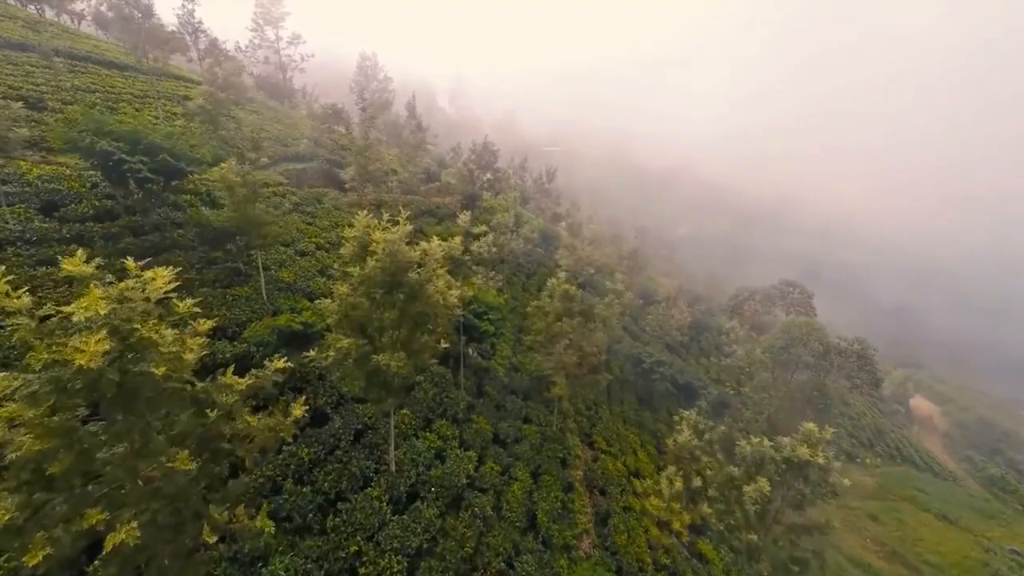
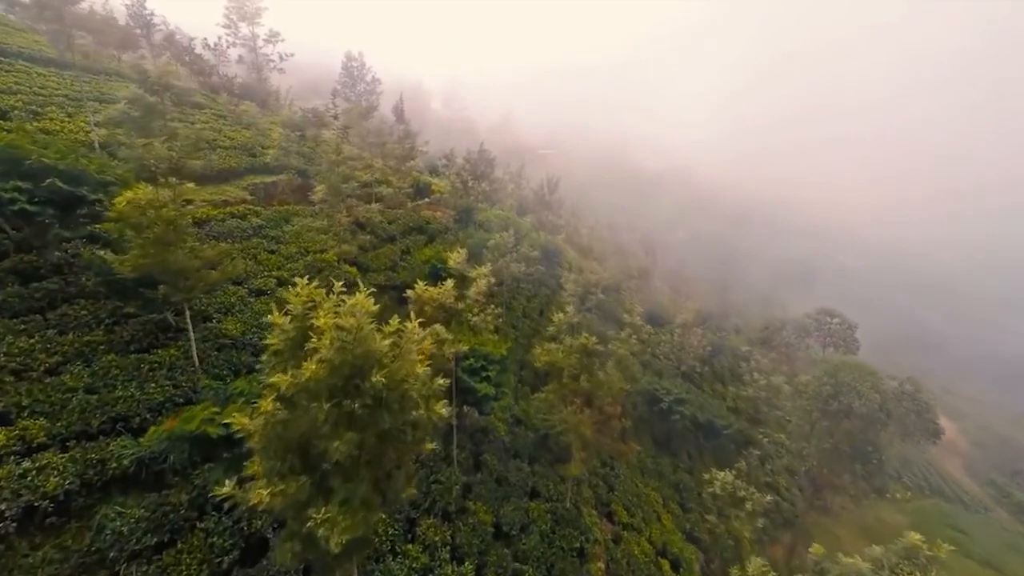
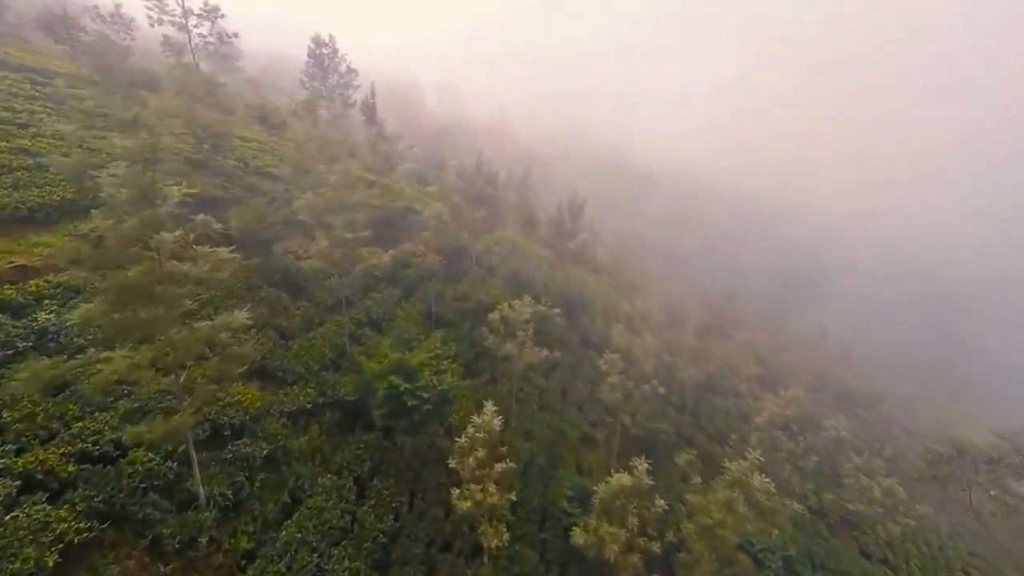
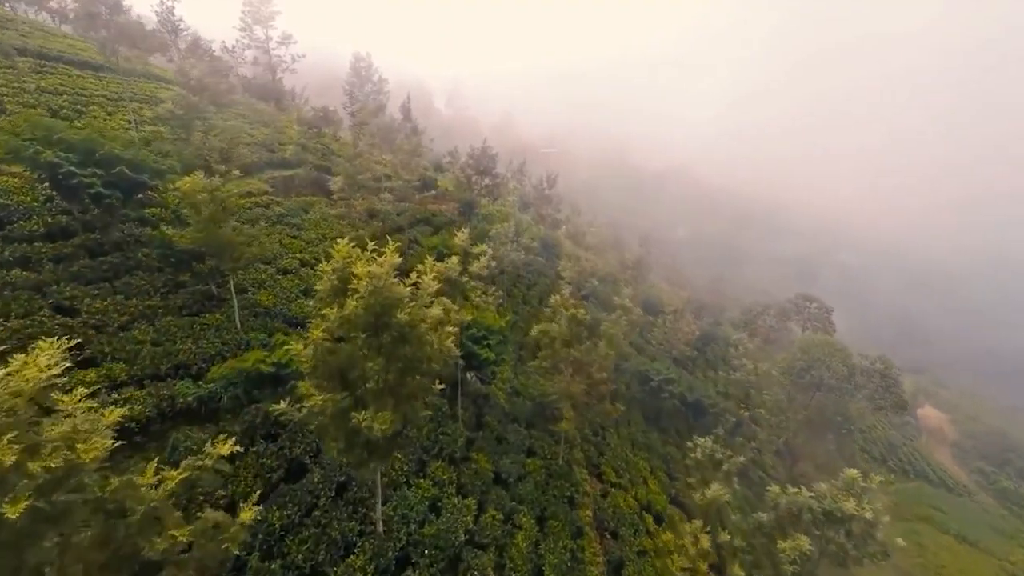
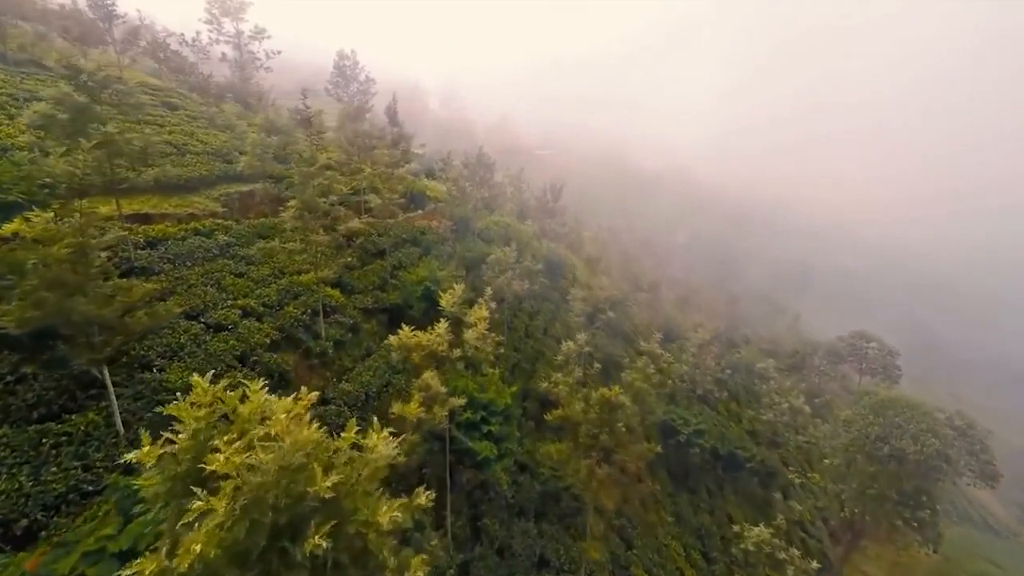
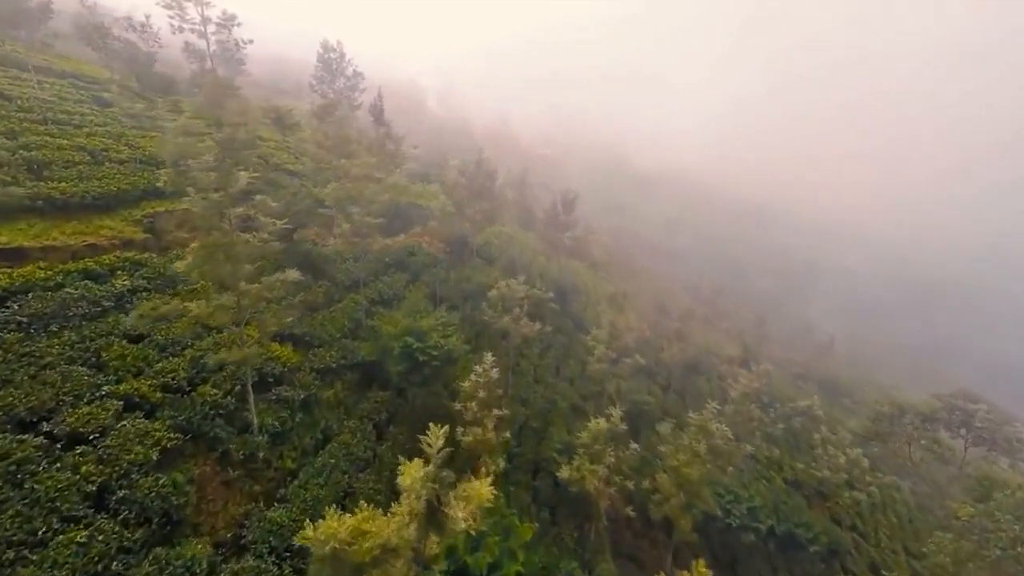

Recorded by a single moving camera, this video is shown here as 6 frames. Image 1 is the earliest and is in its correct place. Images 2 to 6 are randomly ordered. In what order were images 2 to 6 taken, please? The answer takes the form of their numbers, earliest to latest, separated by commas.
4, 2, 5, 6, 3
